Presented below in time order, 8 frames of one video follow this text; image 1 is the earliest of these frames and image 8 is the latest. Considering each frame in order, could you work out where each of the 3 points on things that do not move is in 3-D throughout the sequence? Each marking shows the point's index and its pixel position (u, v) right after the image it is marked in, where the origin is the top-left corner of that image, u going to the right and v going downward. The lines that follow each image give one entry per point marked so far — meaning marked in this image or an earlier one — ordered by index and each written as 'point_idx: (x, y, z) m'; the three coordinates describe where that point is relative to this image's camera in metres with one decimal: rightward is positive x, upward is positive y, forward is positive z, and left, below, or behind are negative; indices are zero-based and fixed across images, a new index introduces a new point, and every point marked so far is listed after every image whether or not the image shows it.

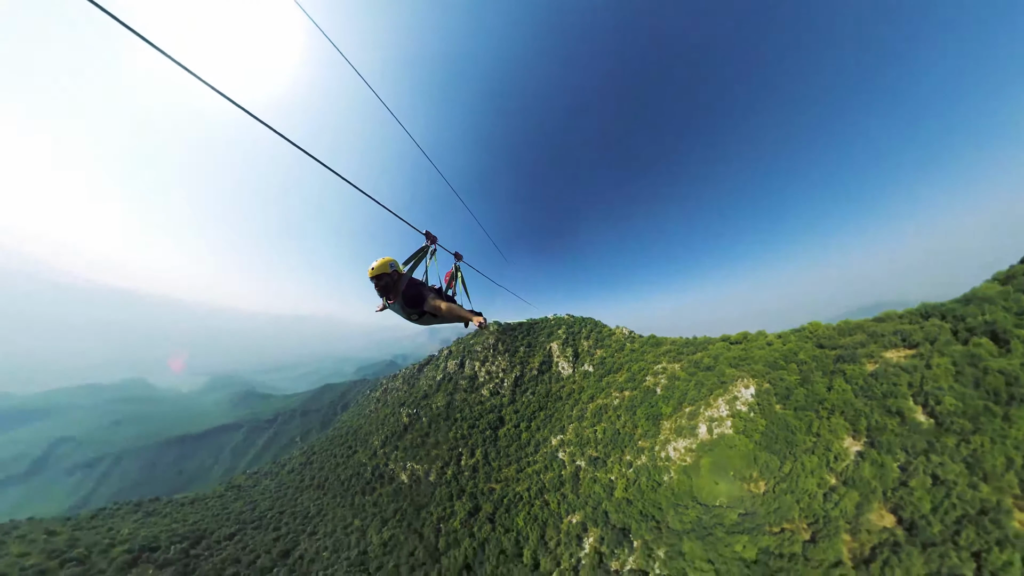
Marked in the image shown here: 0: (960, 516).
0: (+14.9, -7.9, +10.7) m
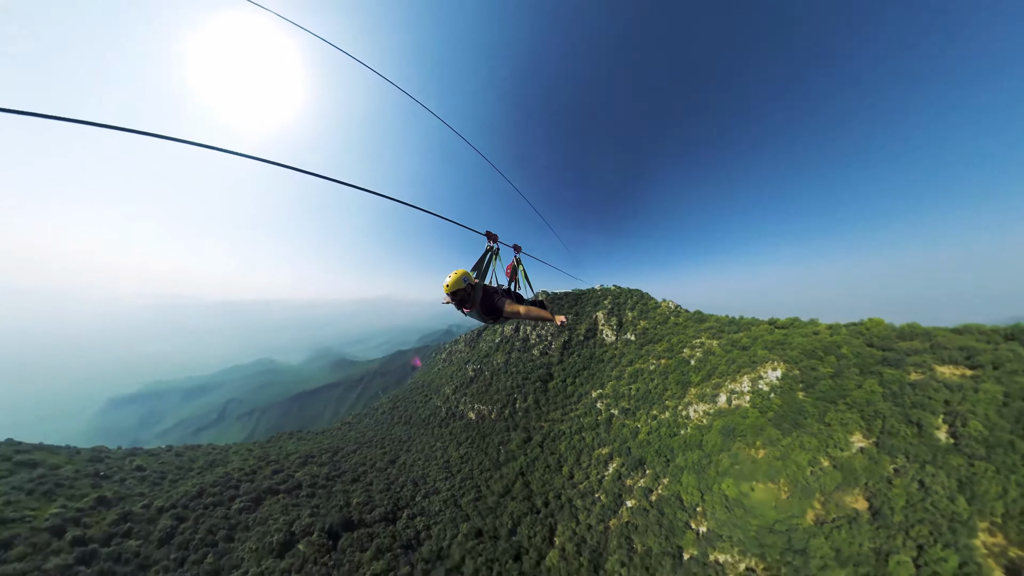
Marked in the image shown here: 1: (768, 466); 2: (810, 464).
0: (+16.9, -9.0, +13.9) m
1: (+14.8, -10.0, +19.5) m
2: (+16.1, -9.3, +18.5) m
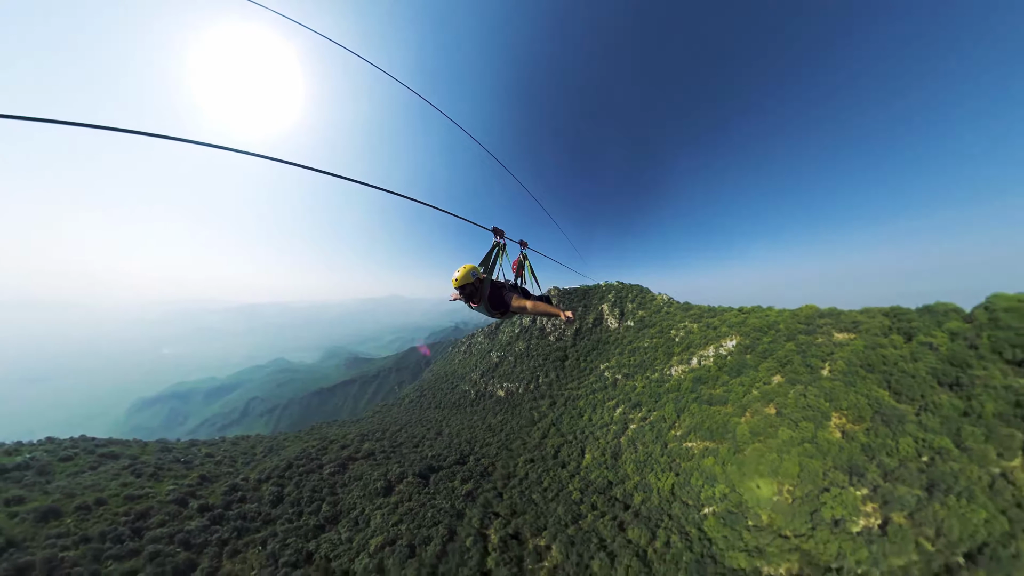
0: (+20.8, -8.5, +23.9) m
1: (+18.5, -9.6, +29.4) m
2: (+19.8, -8.8, +28.5) m
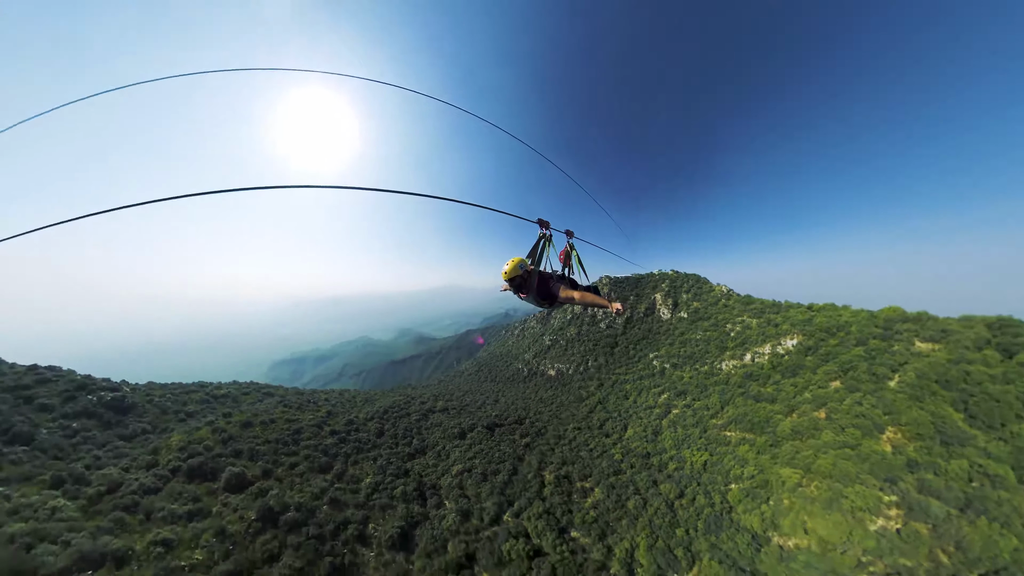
0: (+24.4, -9.0, +23.6) m
1: (+23.0, -9.5, +29.5) m
2: (+24.2, -8.8, +28.3) m
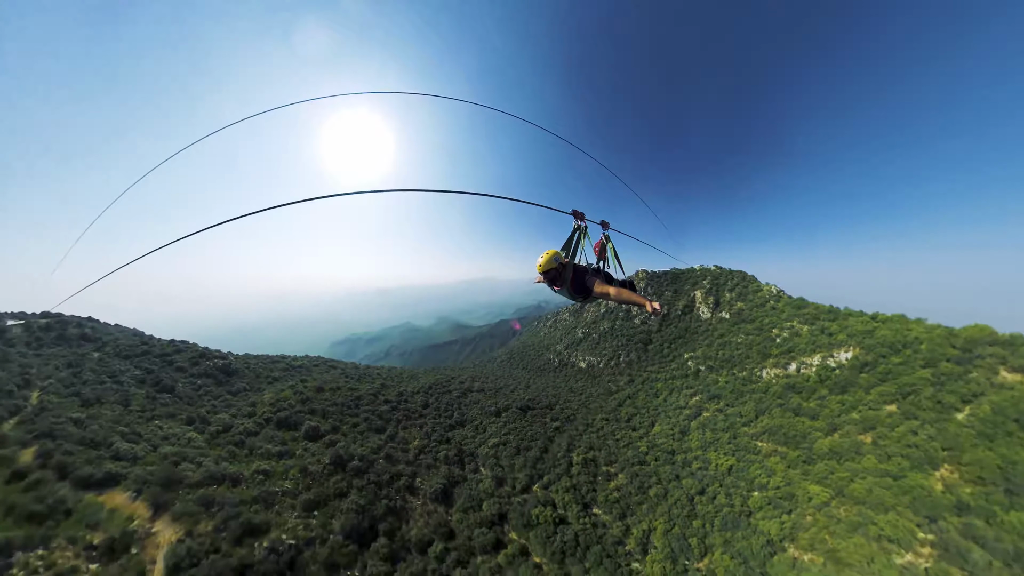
0: (+26.0, -10.2, +21.9) m
1: (+25.3, -10.2, +27.9) m
2: (+26.4, -9.7, +26.5) m
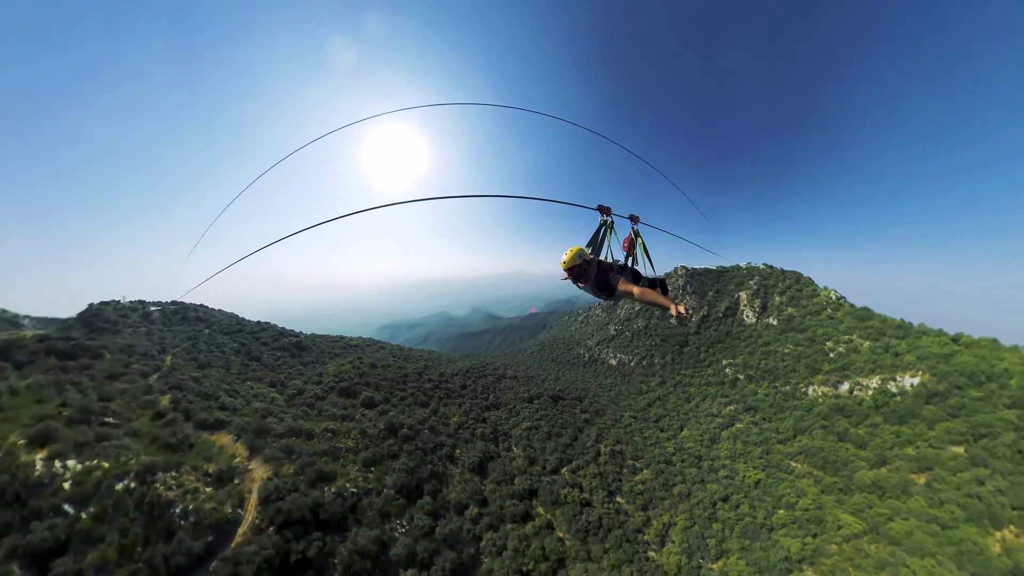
0: (+27.2, -12.1, +19.9) m
1: (+27.4, -11.6, +25.9) m
2: (+28.2, -11.3, +24.3) m
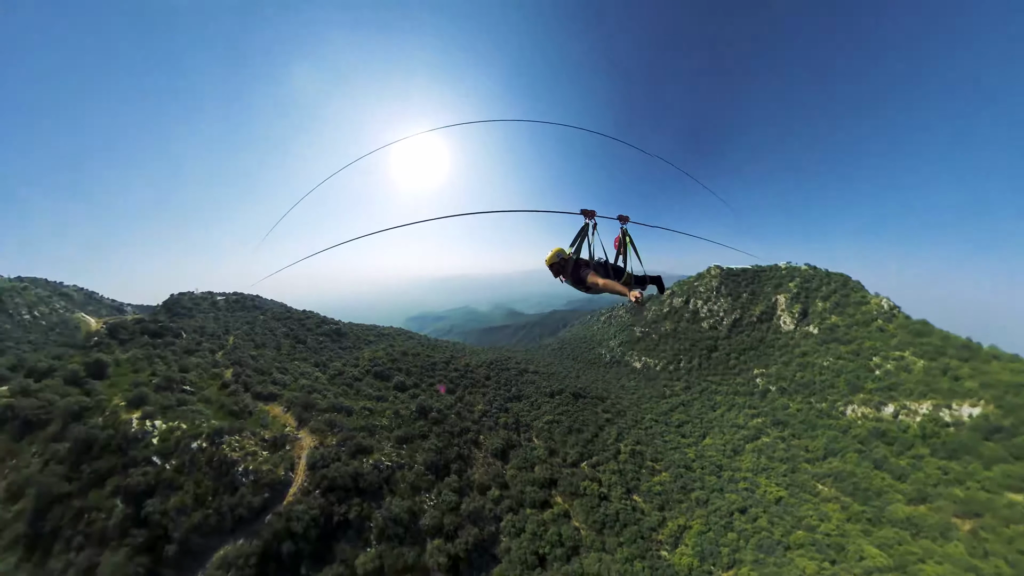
0: (+27.2, -13.8, +17.8) m
1: (+28.0, -12.8, +23.7) m
2: (+28.7, -12.6, +22.1) m
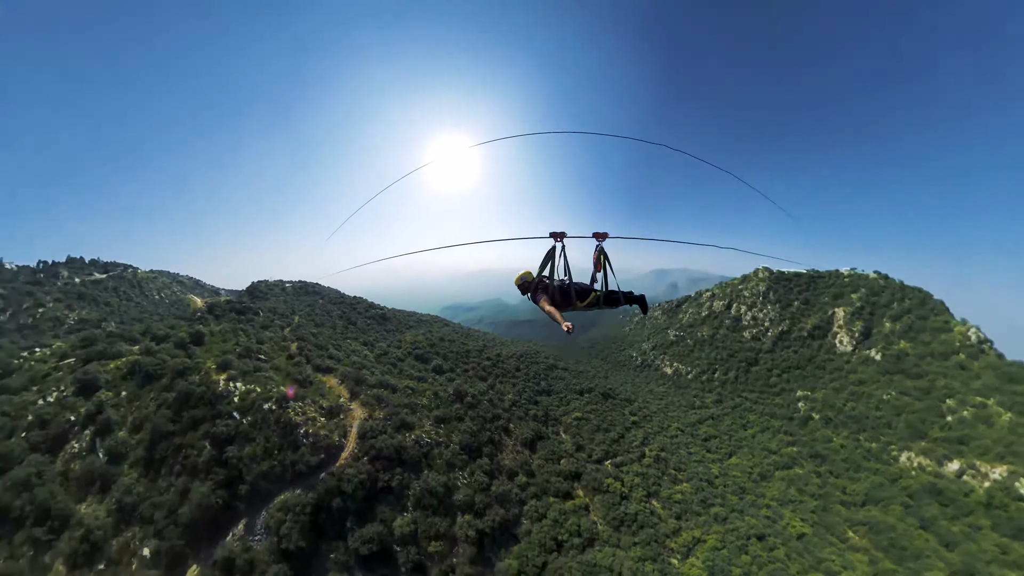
0: (+25.5, -16.4, +14.8) m
1: (+27.2, -15.3, +20.5) m
2: (+27.7, -15.2, +18.7) m
